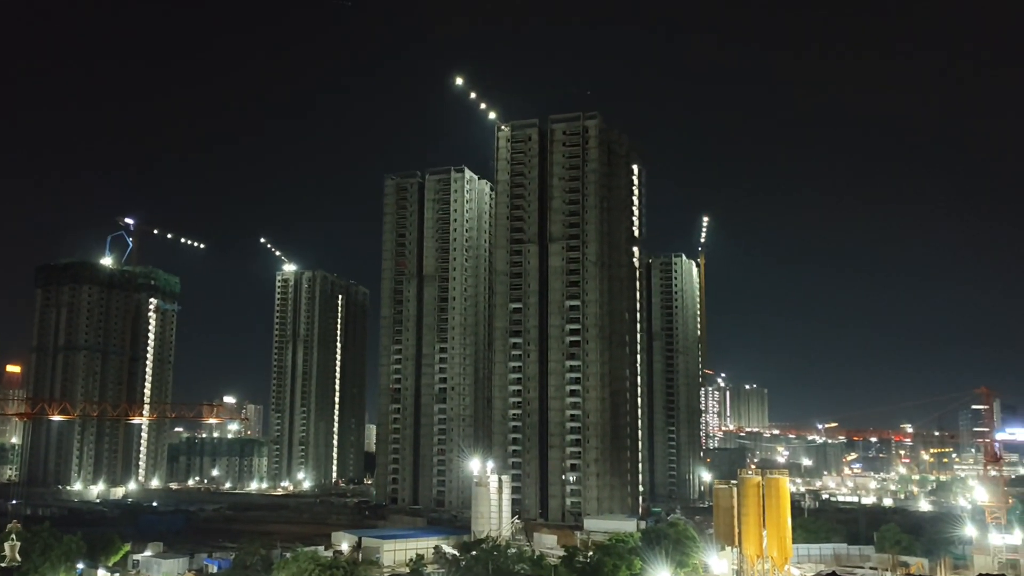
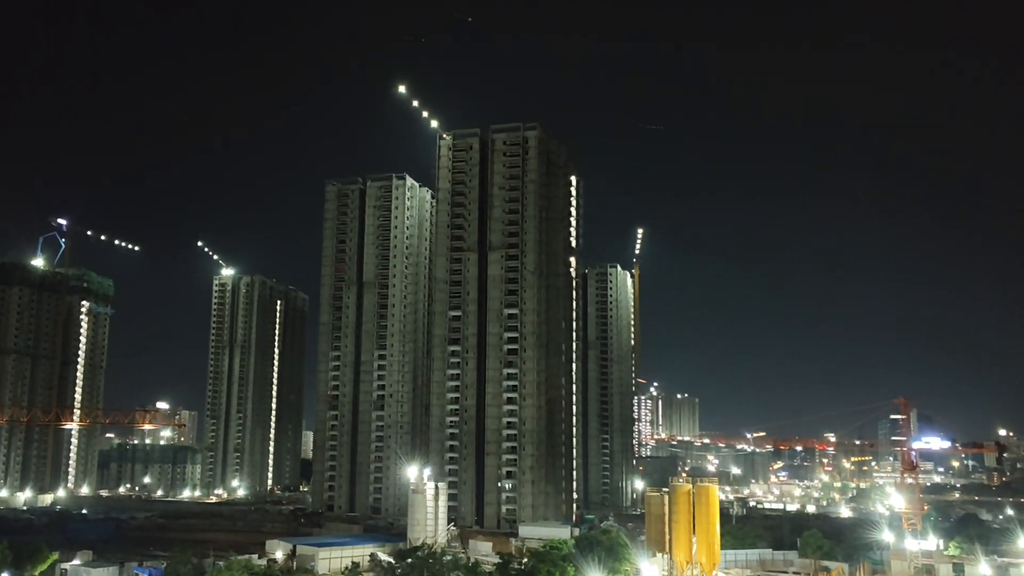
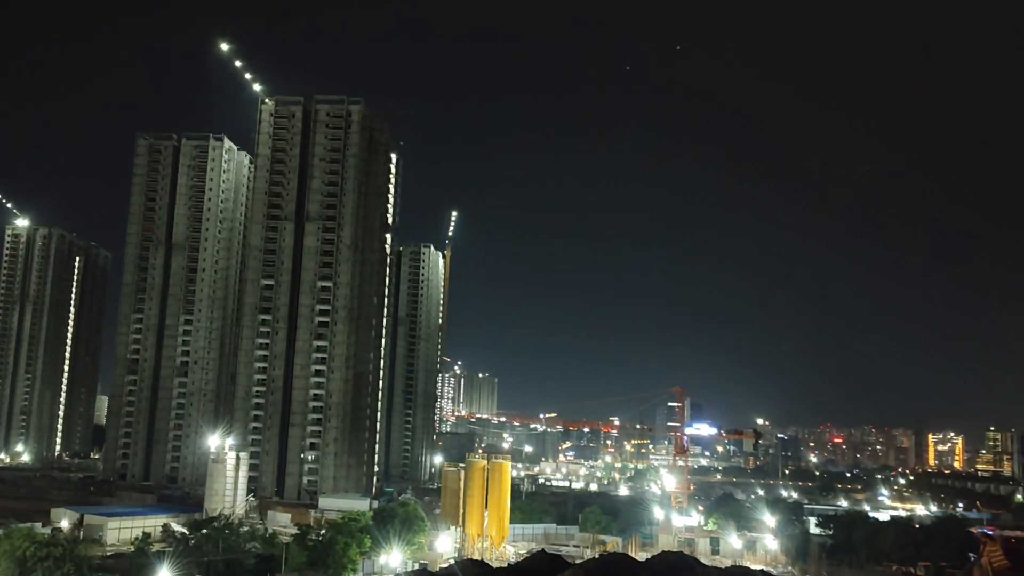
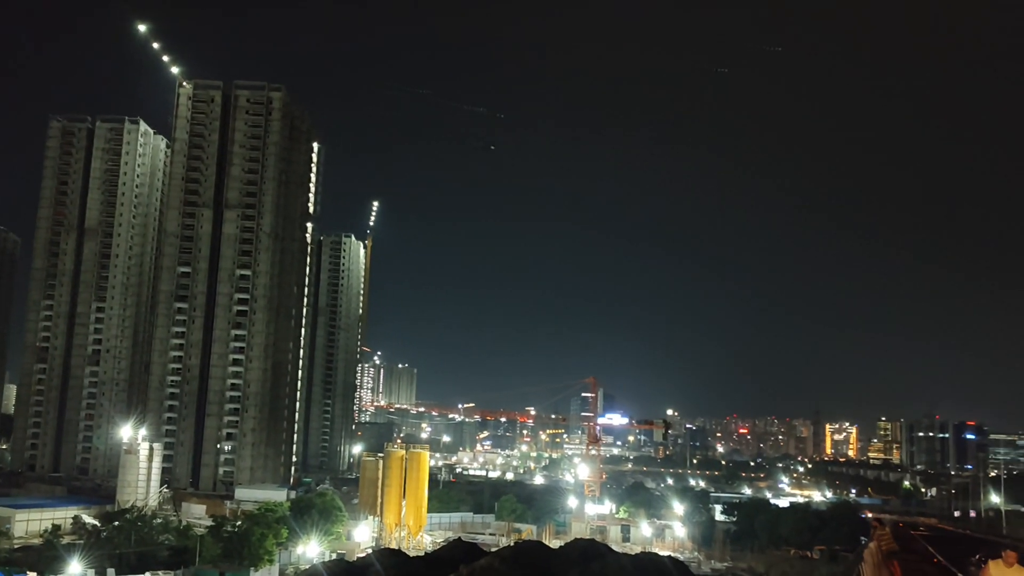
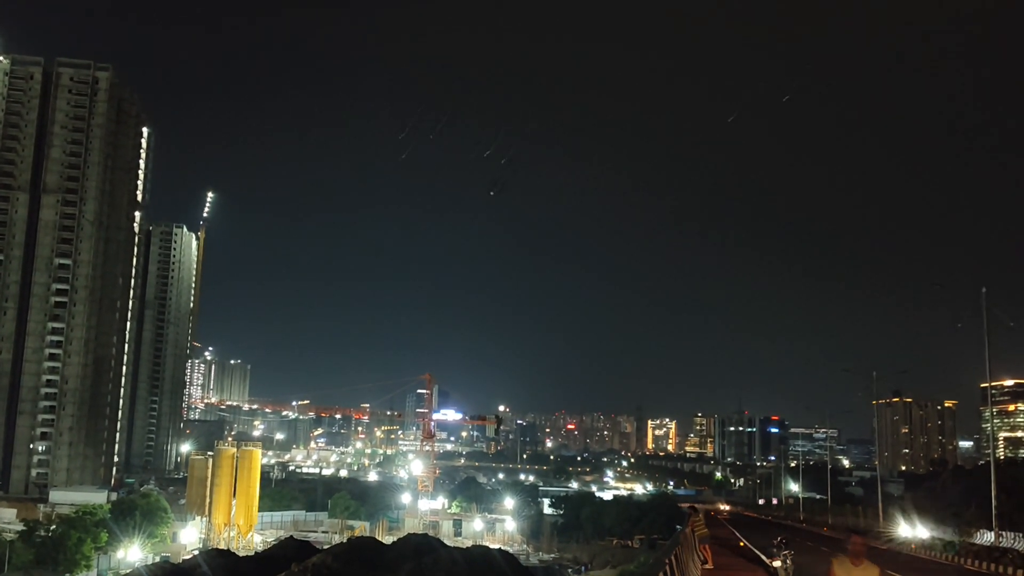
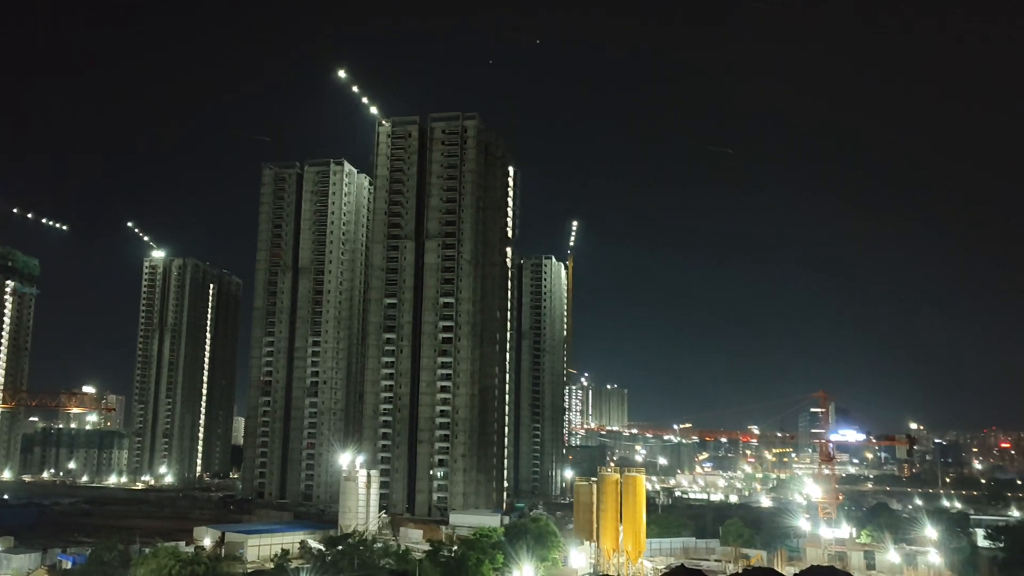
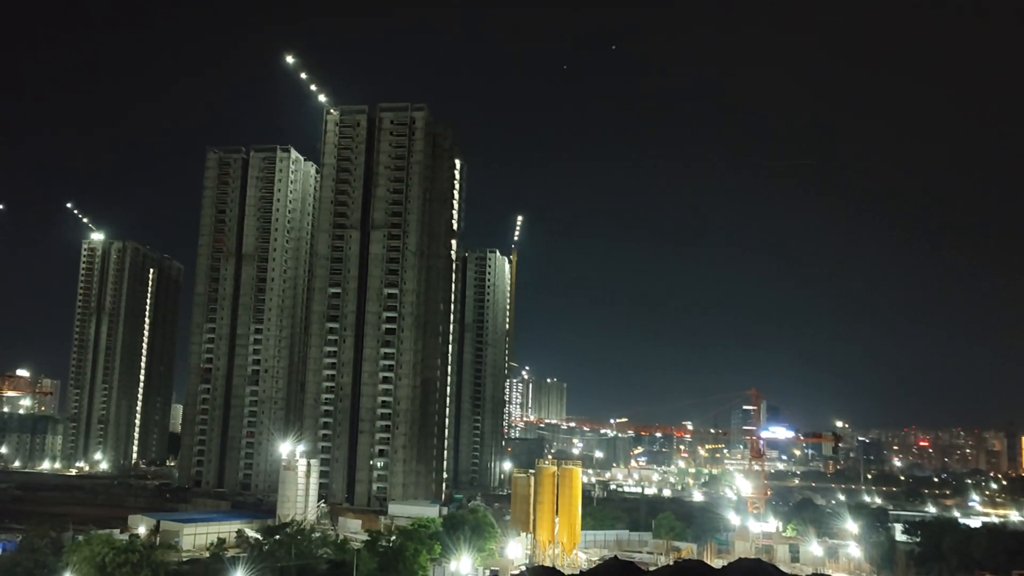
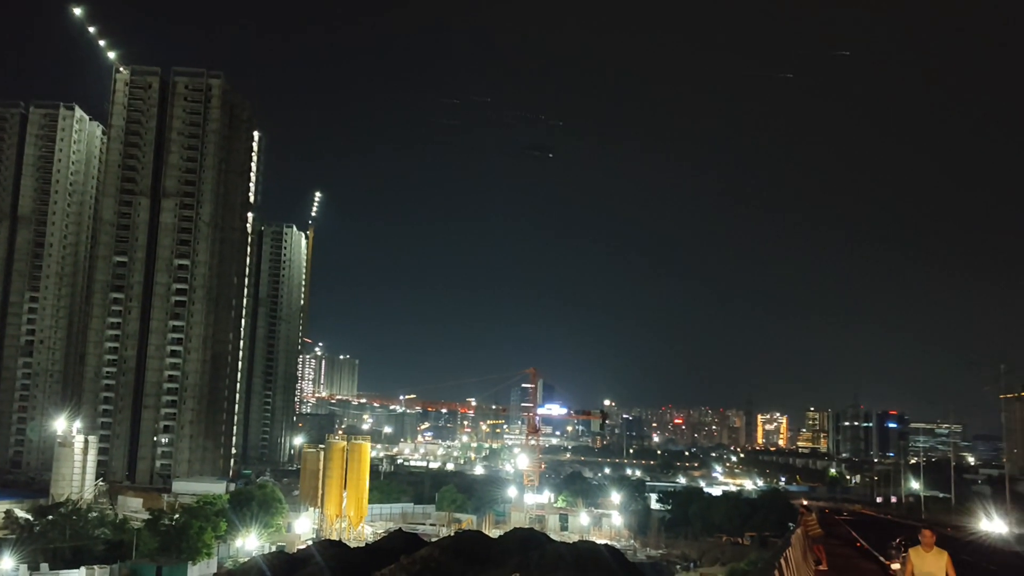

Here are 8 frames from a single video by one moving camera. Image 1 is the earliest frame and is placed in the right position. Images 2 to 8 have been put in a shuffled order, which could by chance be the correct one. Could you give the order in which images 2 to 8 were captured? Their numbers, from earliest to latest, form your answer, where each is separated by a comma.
2, 6, 7, 3, 4, 8, 5
